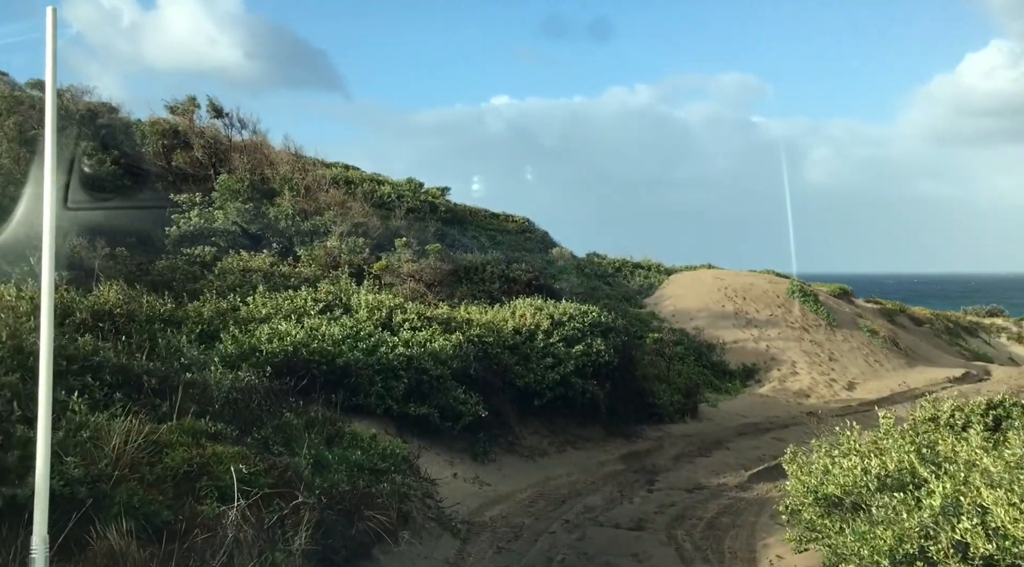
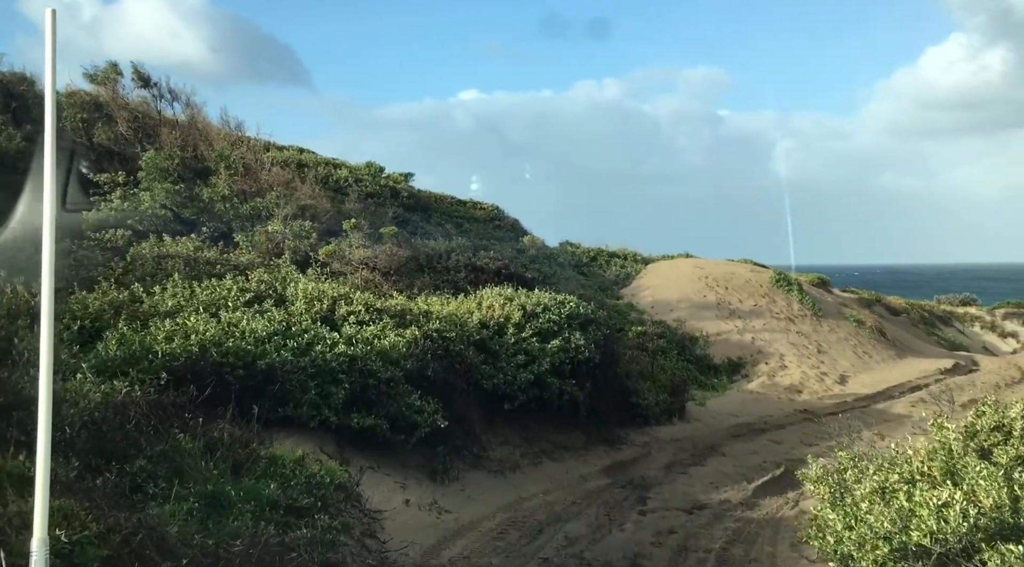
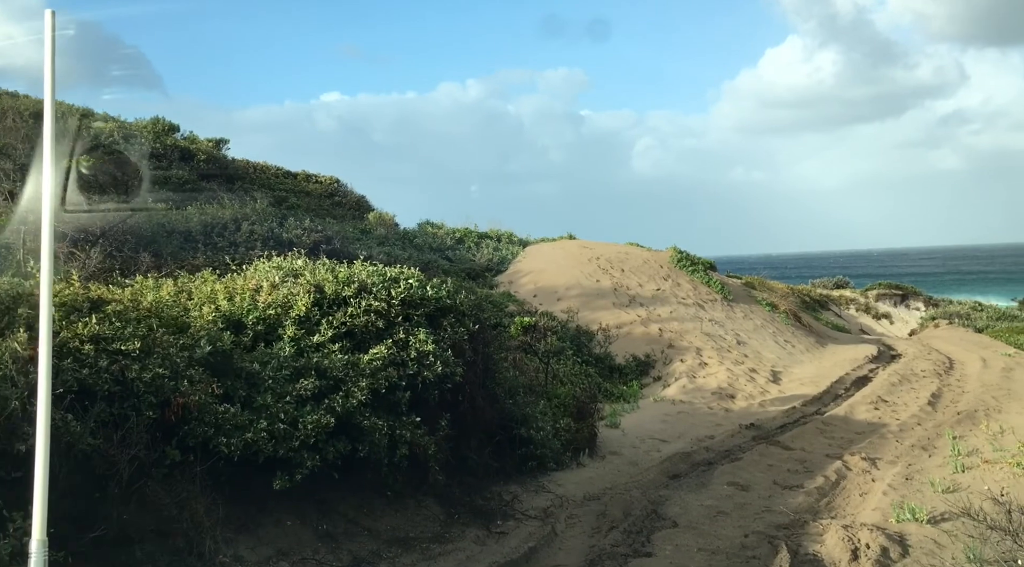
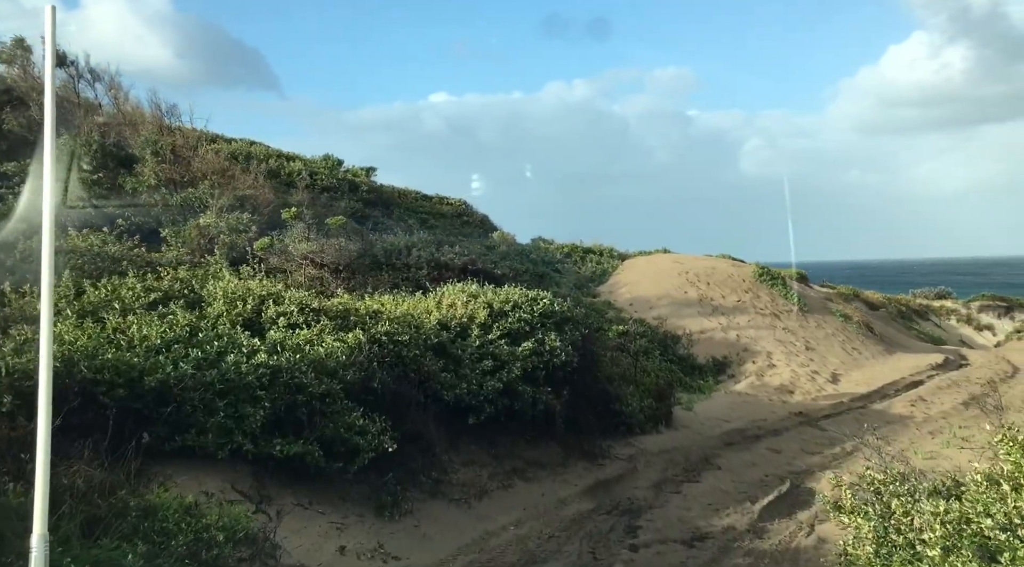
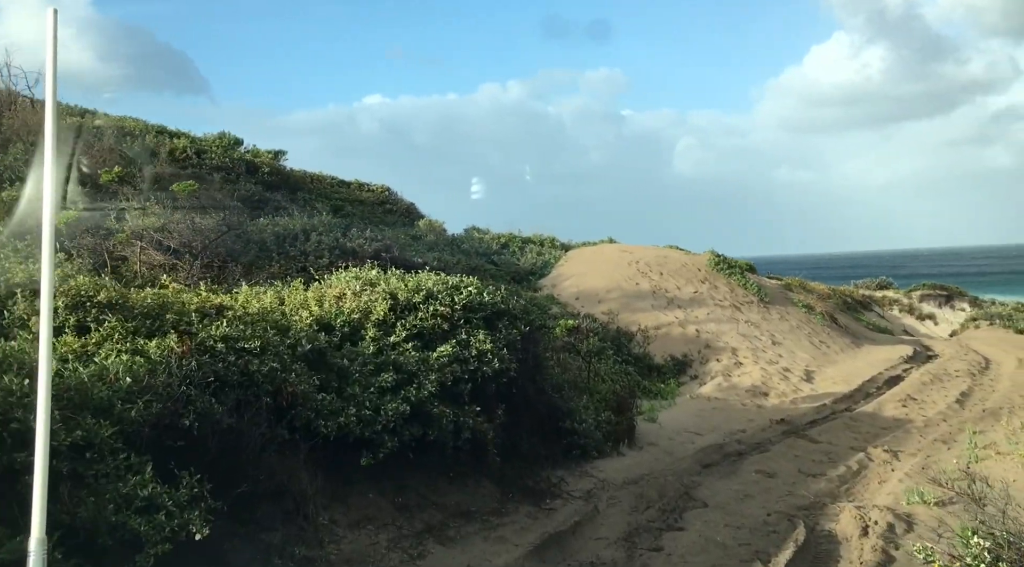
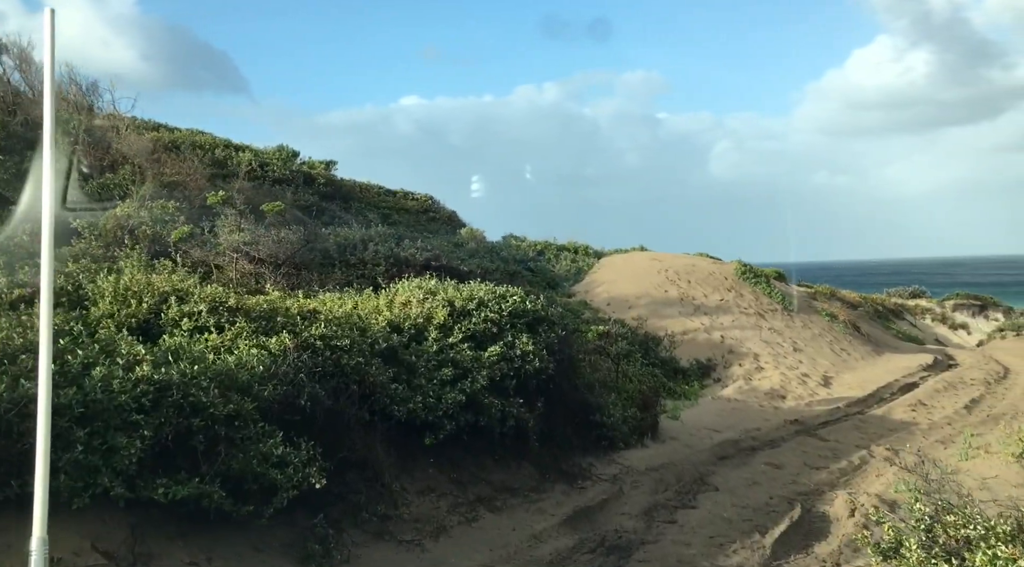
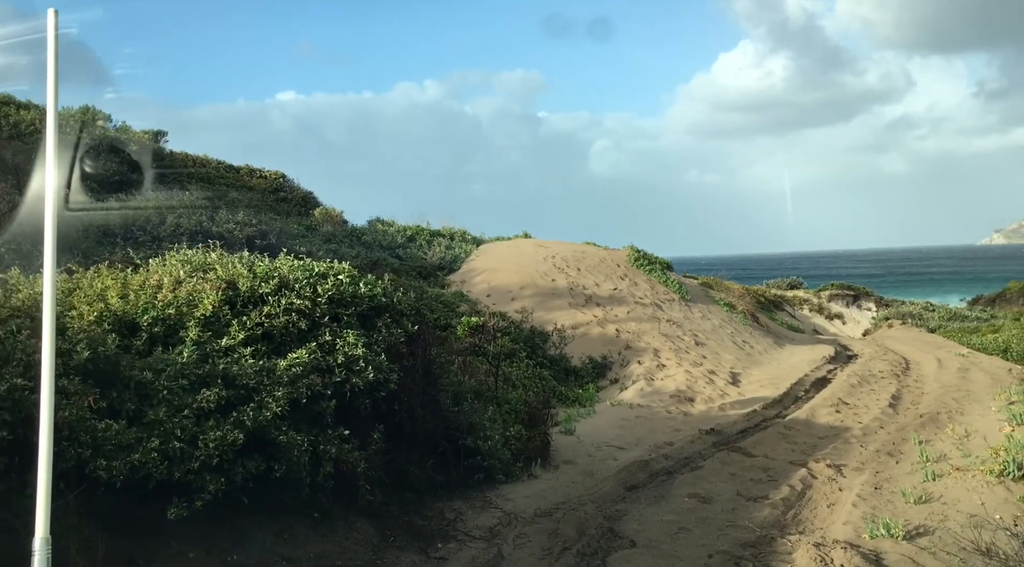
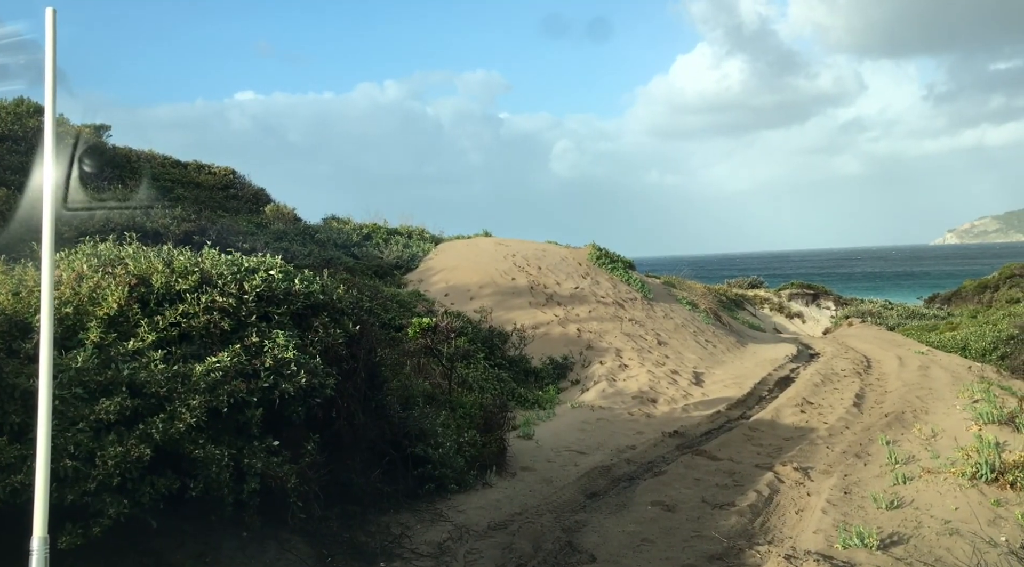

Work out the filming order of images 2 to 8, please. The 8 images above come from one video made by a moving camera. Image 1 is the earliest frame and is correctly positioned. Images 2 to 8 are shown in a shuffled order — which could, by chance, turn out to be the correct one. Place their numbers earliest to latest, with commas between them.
2, 4, 6, 5, 3, 7, 8
